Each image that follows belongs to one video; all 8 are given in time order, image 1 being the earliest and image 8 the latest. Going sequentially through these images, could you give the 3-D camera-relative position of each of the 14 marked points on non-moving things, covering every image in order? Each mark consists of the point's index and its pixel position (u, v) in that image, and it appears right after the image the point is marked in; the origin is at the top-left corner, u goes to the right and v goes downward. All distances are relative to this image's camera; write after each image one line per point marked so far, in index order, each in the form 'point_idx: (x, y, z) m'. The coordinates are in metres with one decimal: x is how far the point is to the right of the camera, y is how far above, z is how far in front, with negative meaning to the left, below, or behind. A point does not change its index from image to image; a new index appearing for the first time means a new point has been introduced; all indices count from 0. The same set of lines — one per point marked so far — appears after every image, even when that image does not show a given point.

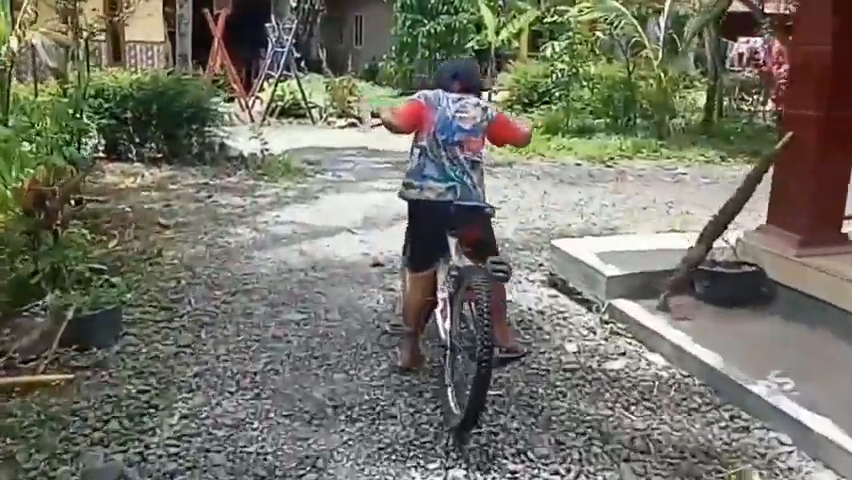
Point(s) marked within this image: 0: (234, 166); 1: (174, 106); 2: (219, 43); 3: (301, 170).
0: (-1.7, +0.6, +8.5) m
1: (-2.2, +1.1, +8.4) m
2: (-3.2, +3.1, +15.2) m
3: (-1.1, +0.6, +8.6) m
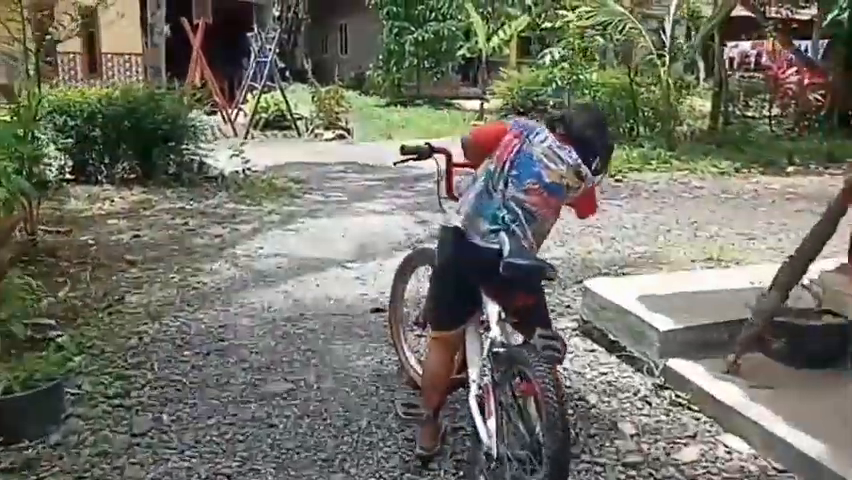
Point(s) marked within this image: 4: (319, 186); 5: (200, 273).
0: (-1.7, +0.4, +7.7) m
1: (-2.2, +0.9, +7.7) m
2: (-3.4, +2.8, +14.4) m
3: (-1.1, +0.4, +7.9) m
4: (-0.9, +0.4, +8.3) m
5: (-1.1, -0.2, +4.8) m
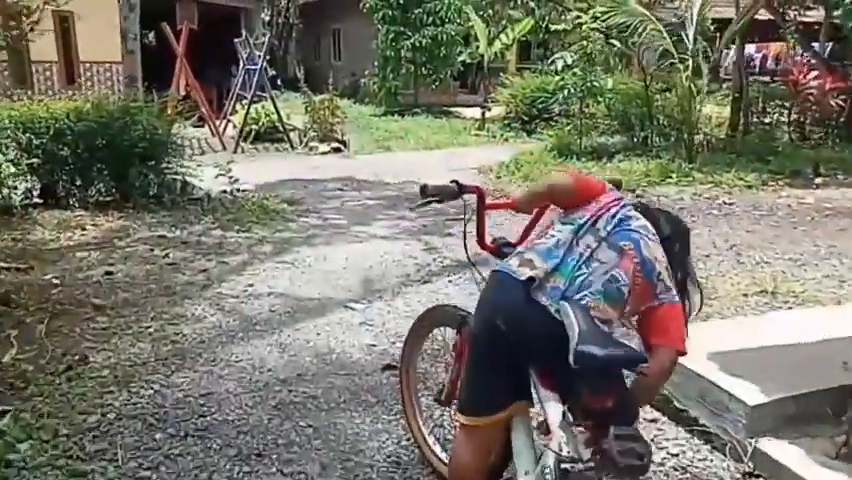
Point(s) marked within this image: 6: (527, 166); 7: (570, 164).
0: (-1.6, +0.2, +7.0) m
1: (-2.2, +0.7, +7.0) m
2: (-3.4, +2.5, +13.7) m
3: (-1.1, +0.2, +7.2) m
4: (-0.9, +0.2, +7.6) m
5: (-1.0, -0.3, +4.1) m
6: (+1.0, +0.7, +10.0) m
7: (+1.5, +0.8, +9.9) m
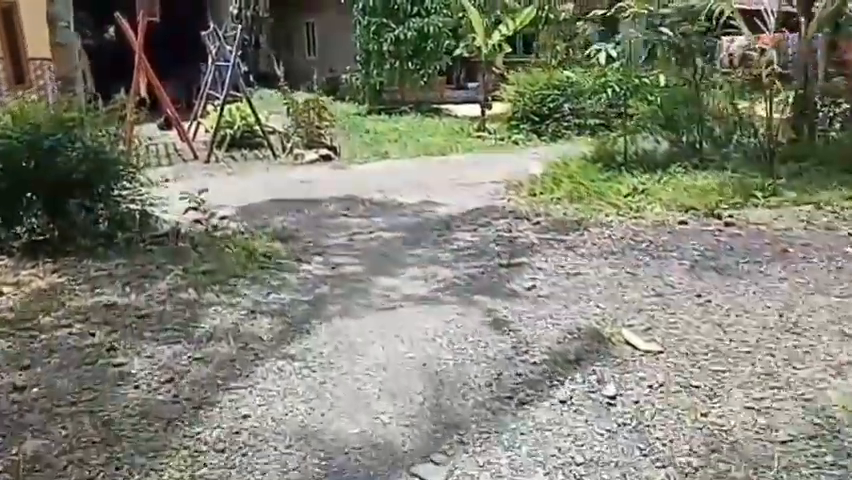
0: (-1.4, -0.1, +5.2) m
1: (-1.9, +0.4, +5.1) m
2: (-3.4, +2.2, +11.8) m
3: (-0.8, -0.1, +5.4) m
4: (-0.6, -0.1, +5.8) m
5: (-0.7, -0.7, +2.3) m
6: (+1.2, +0.5, +8.3) m
7: (+1.6, +0.5, +8.2) m
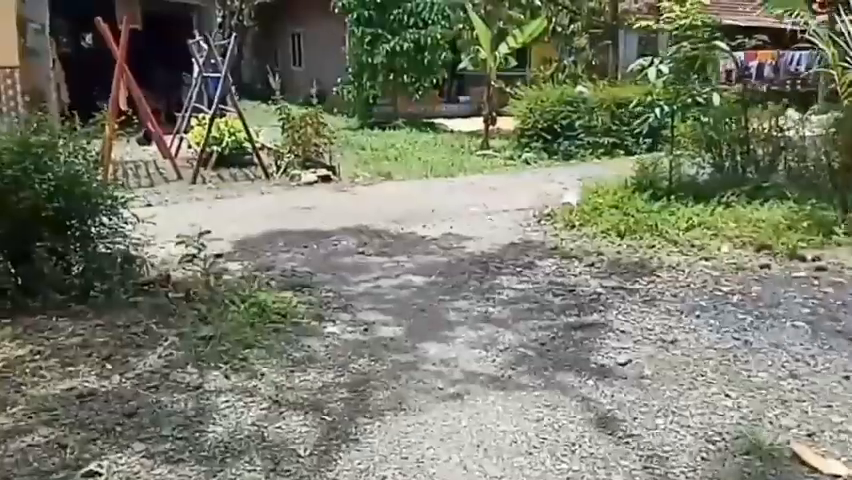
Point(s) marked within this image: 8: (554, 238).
0: (-1.2, -0.4, +4.2) m
1: (-1.7, +0.2, +4.1) m
2: (-3.3, +1.9, +10.8) m
3: (-0.6, -0.4, +4.4) m
4: (-0.4, -0.3, +4.8) m
5: (-0.4, -0.9, +1.3) m
6: (+1.4, +0.2, +7.3) m
7: (+1.8, +0.2, +7.2) m
8: (+0.9, 0.0, +6.8) m
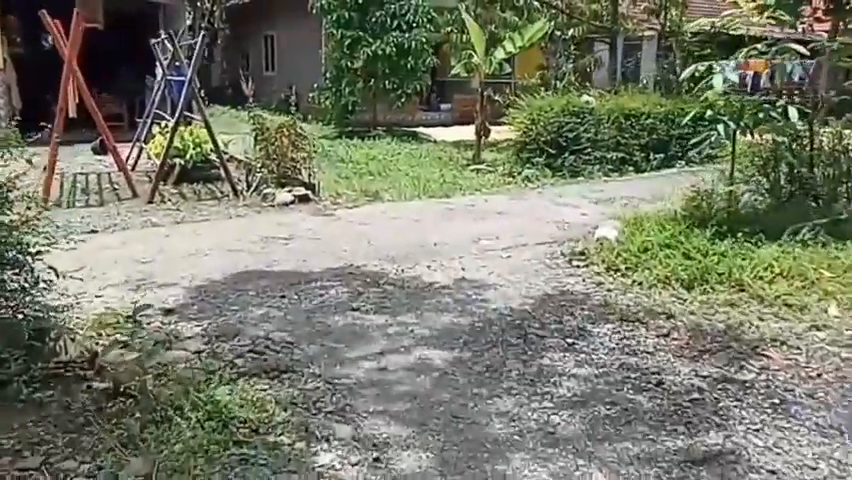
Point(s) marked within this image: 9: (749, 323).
0: (-1.0, -0.6, +2.7) m
1: (-1.5, -0.1, +2.6) m
2: (-3.3, +1.6, +9.3) m
3: (-0.5, -0.6, +2.9) m
4: (-0.3, -0.6, +3.3) m
5: (-0.2, -1.1, -0.2) m
6: (+1.4, -0.1, +5.9) m
7: (+1.9, 0.0, +5.8) m
8: (+1.0, -0.3, +5.4) m
9: (+1.5, -0.4, +4.5) m
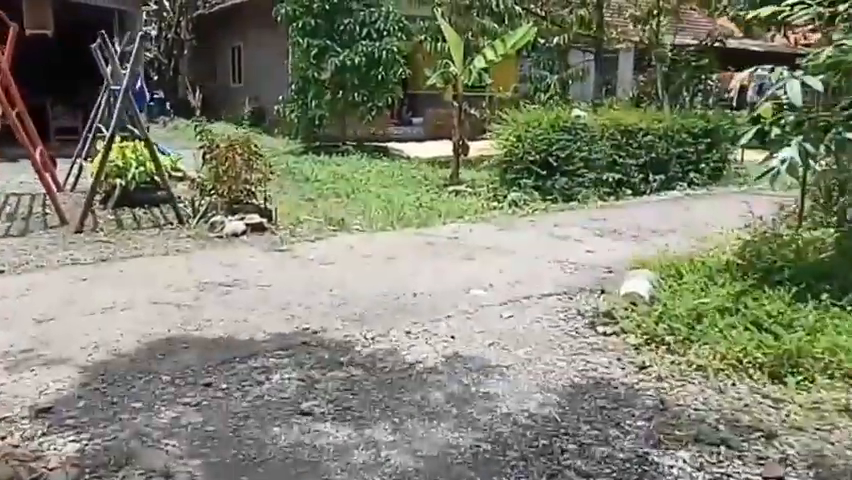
0: (-1.0, -0.8, +1.1) m
1: (-1.5, -0.3, +1.0) m
2: (-3.5, +1.3, +7.6) m
3: (-0.5, -0.8, +1.3) m
4: (-0.3, -0.8, +1.7) m
5: (-0.1, -1.3, -1.8) m
6: (+1.3, -0.4, +4.3) m
7: (+1.8, -0.3, +4.3) m
8: (+0.9, -0.5, +3.8) m
9: (+1.4, -0.7, +2.9) m
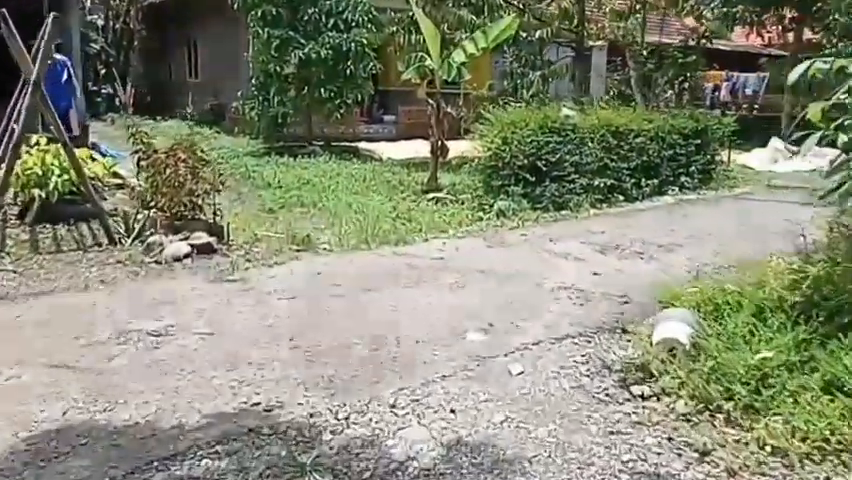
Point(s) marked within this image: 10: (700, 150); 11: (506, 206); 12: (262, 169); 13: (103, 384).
0: (-0.9, -1.0, -0.1) m
1: (-1.4, -0.5, -0.2) m
2: (-3.6, +1.2, +6.3) m
3: (-0.4, -1.0, +0.1) m
4: (-0.2, -1.0, +0.6) m
5: (+0.1, -1.5, -2.9) m
6: (+1.3, -0.5, +3.2) m
7: (+1.8, -0.5, +3.2) m
8: (+0.9, -0.7, +2.7) m
9: (+1.5, -0.8, +1.8) m
10: (+3.3, +1.0, +11.5) m
11: (+0.8, +0.3, +9.6) m
12: (-1.9, +0.8, +11.2) m
13: (-1.3, -0.5, +4.2) m
